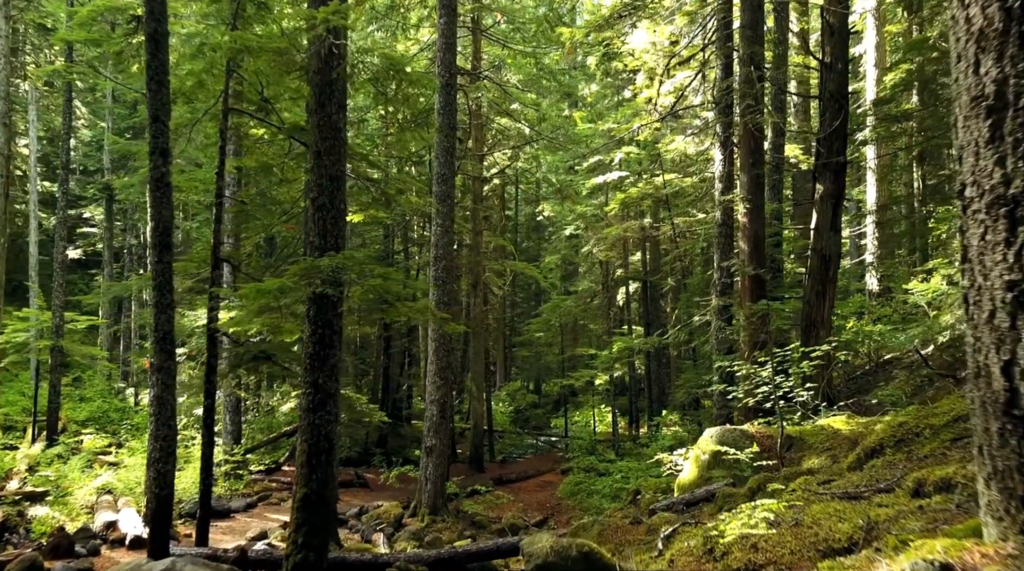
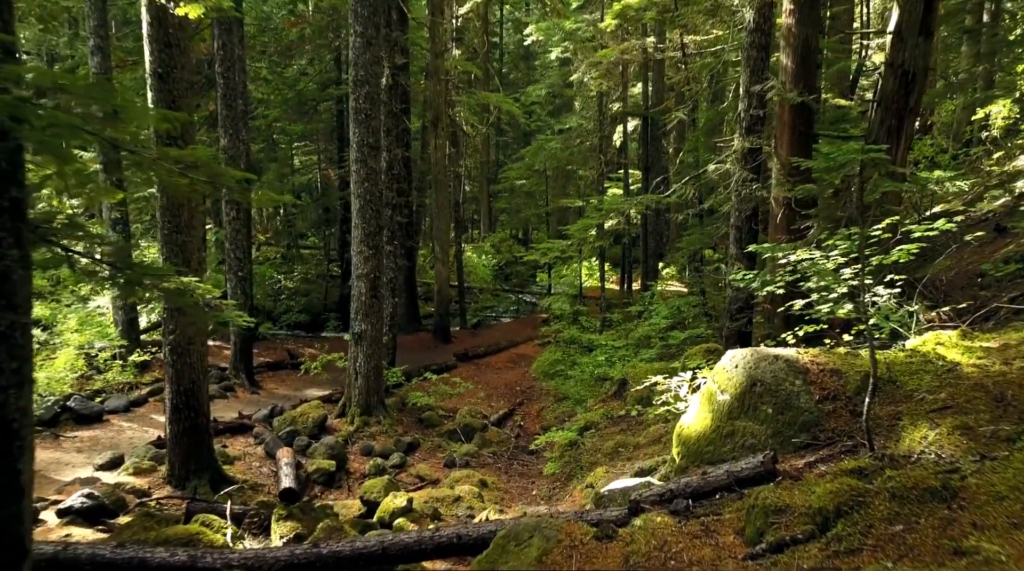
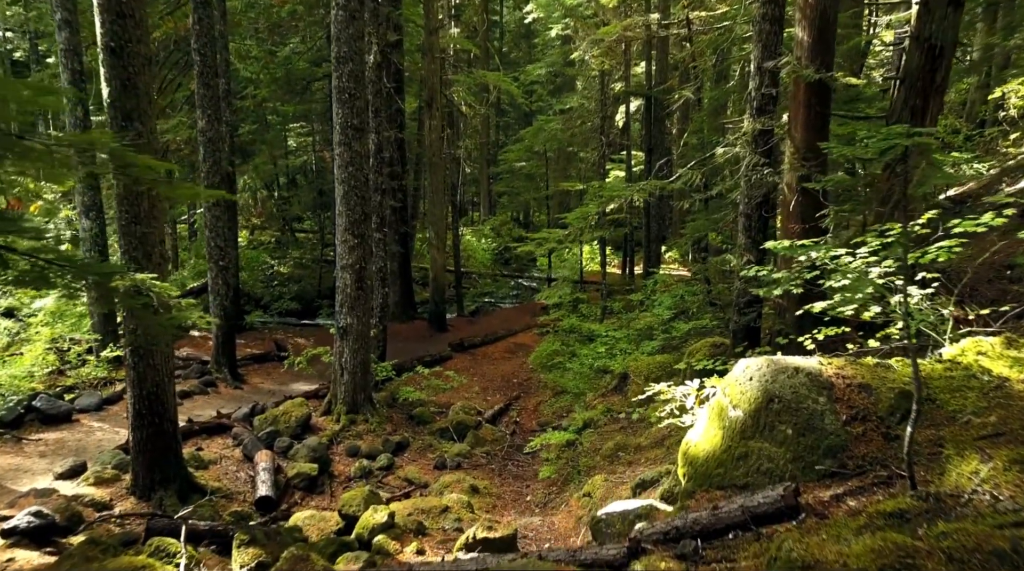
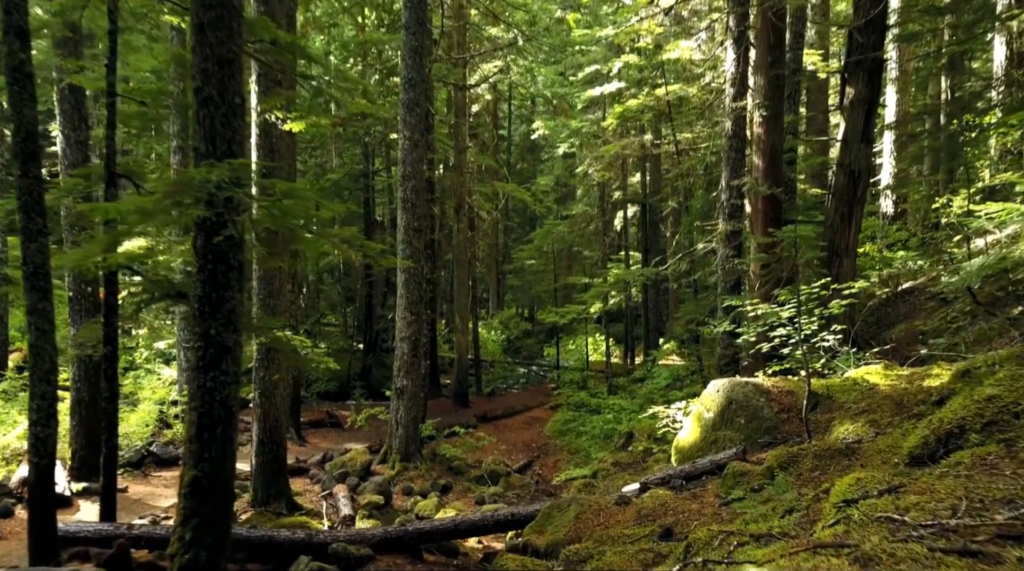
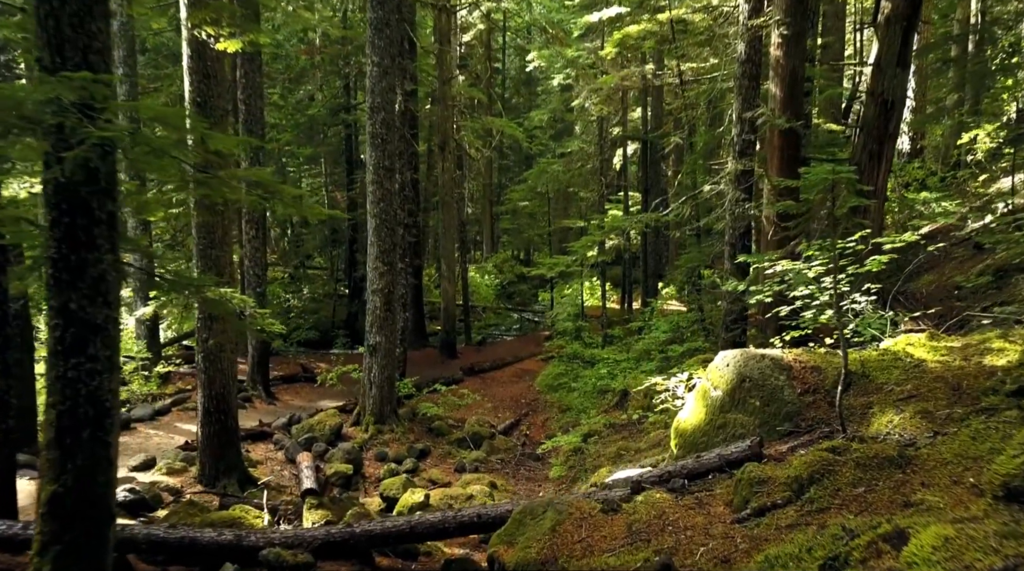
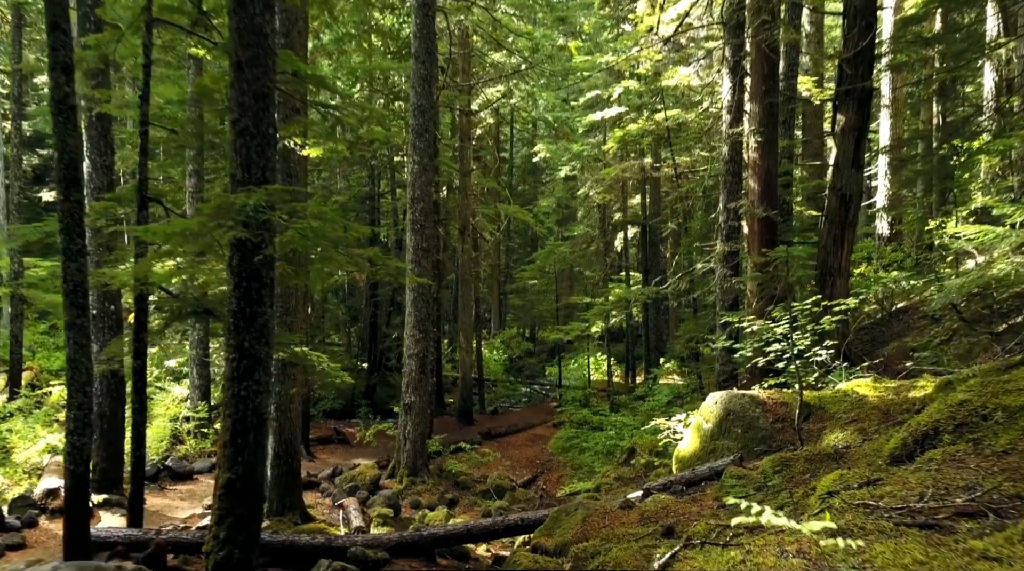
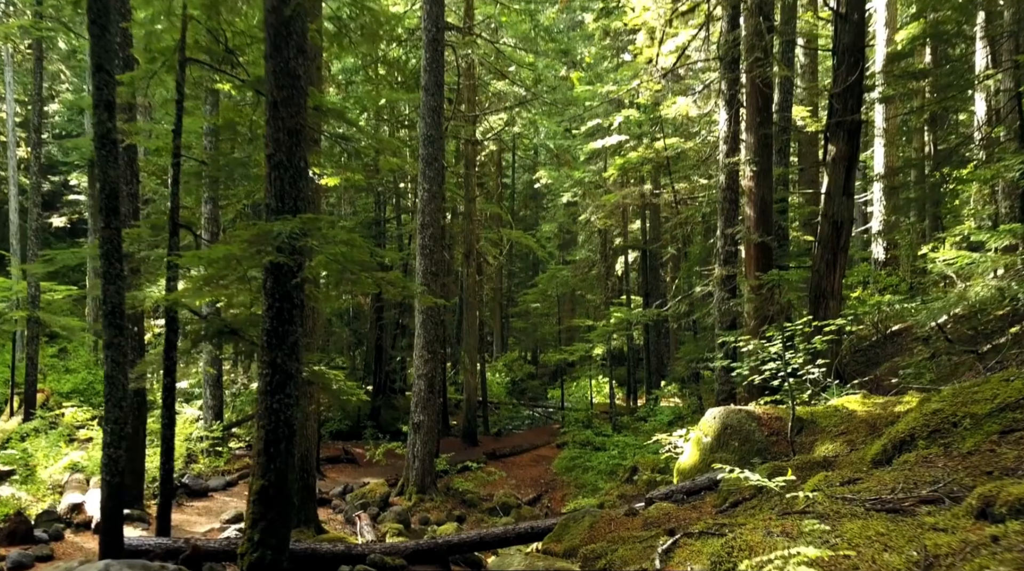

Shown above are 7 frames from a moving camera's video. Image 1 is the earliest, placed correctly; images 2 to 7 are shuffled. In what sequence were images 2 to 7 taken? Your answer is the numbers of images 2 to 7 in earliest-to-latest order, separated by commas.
7, 6, 4, 5, 2, 3
